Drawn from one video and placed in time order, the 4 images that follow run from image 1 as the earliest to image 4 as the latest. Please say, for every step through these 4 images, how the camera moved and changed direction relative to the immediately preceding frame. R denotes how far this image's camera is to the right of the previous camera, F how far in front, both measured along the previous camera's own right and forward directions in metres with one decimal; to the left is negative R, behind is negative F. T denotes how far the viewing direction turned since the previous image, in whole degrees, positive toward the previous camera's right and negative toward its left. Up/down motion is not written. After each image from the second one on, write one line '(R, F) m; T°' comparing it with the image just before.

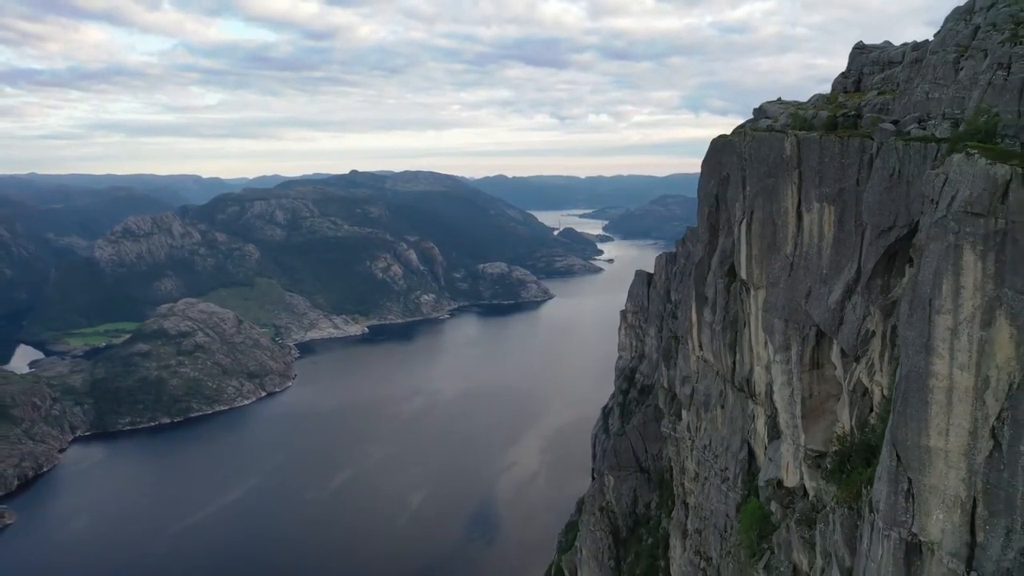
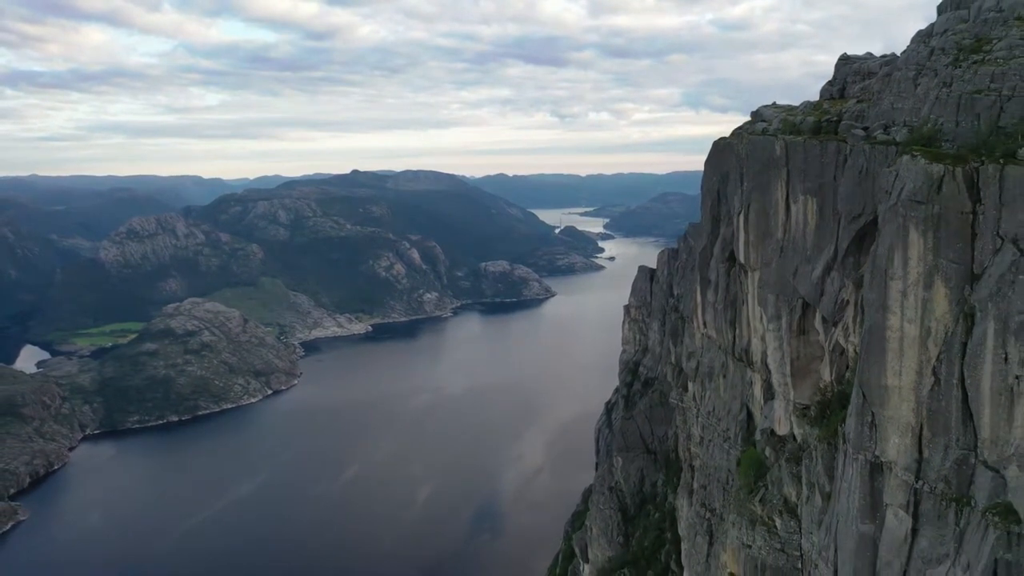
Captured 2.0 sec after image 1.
(-0.5, -1.7) m; 0°
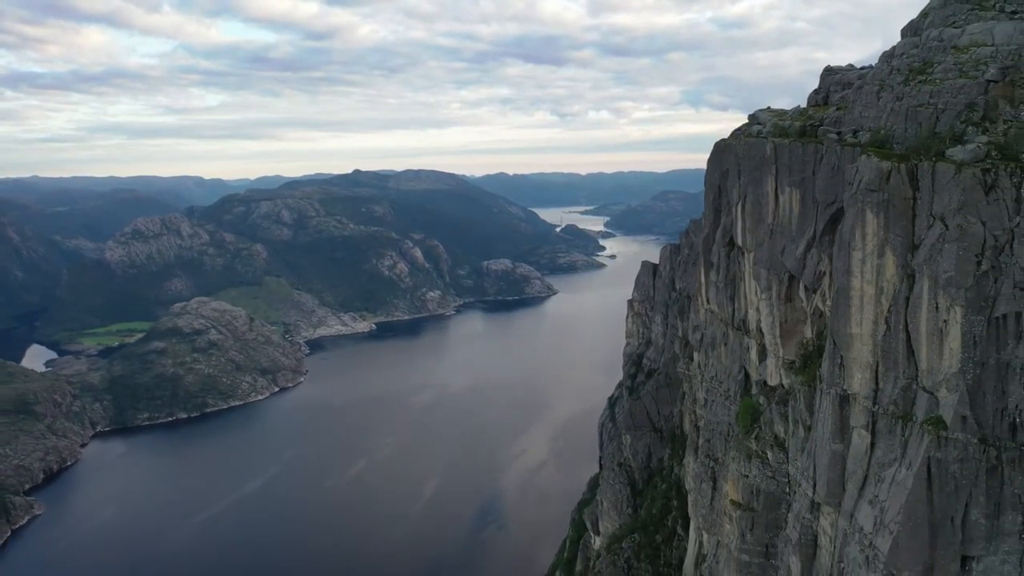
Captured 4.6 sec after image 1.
(-0.7, -2.3) m; 0°
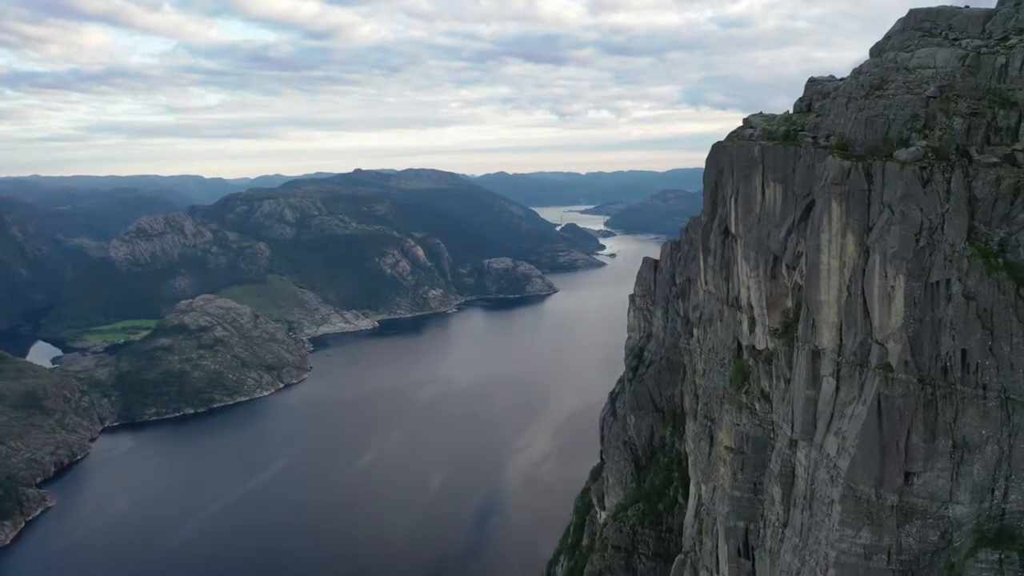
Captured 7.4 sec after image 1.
(-0.6, -2.4) m; 0°
